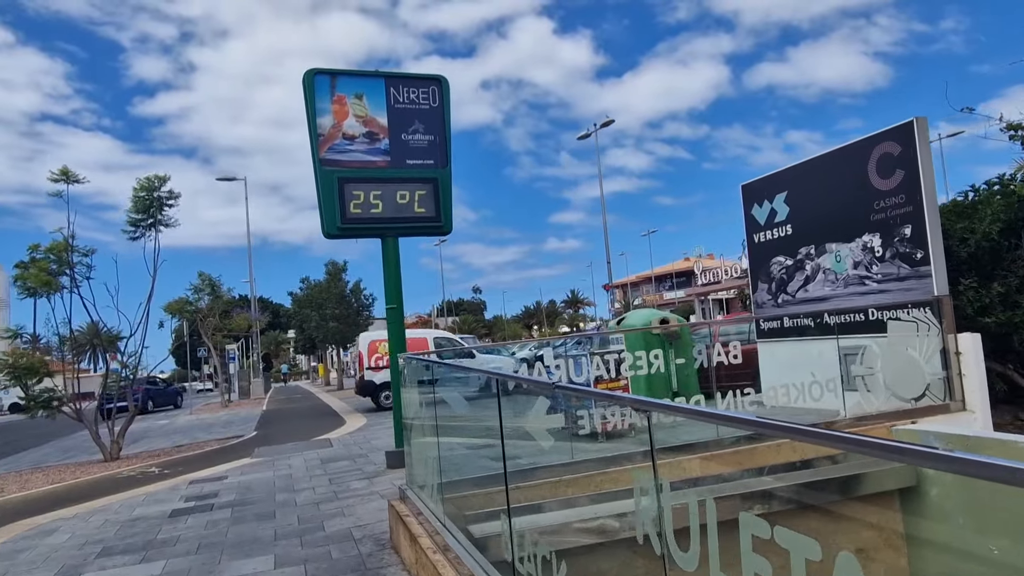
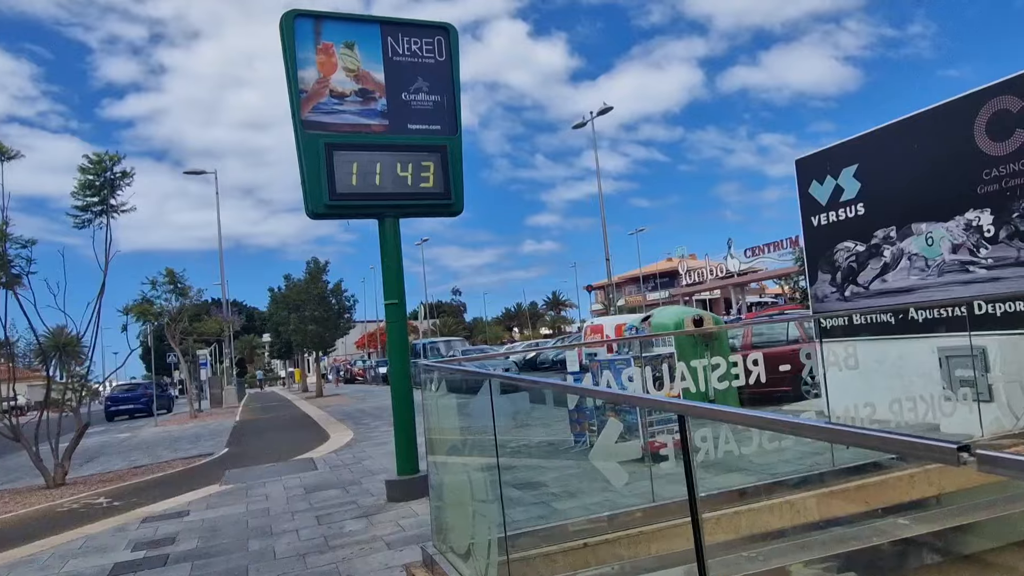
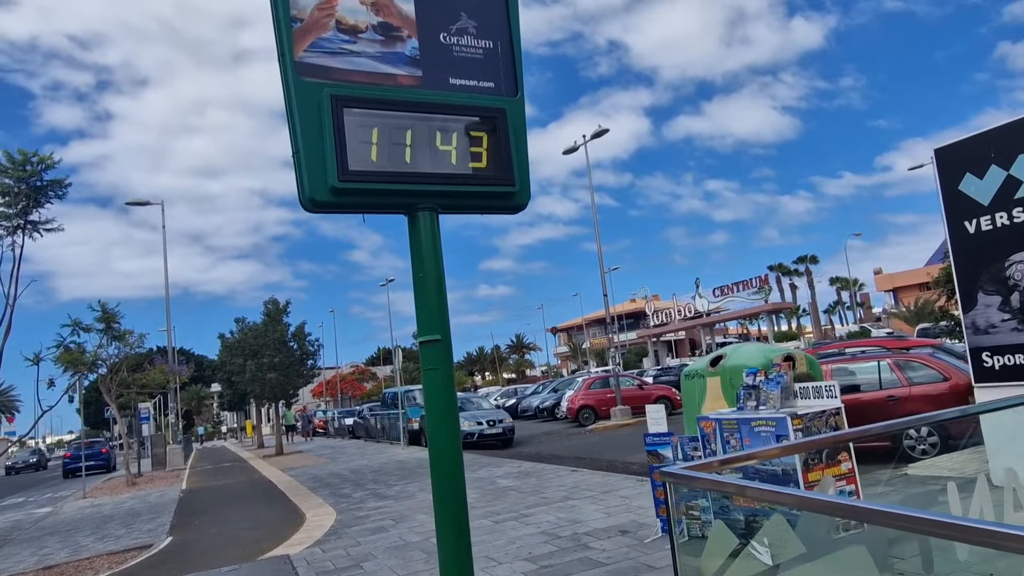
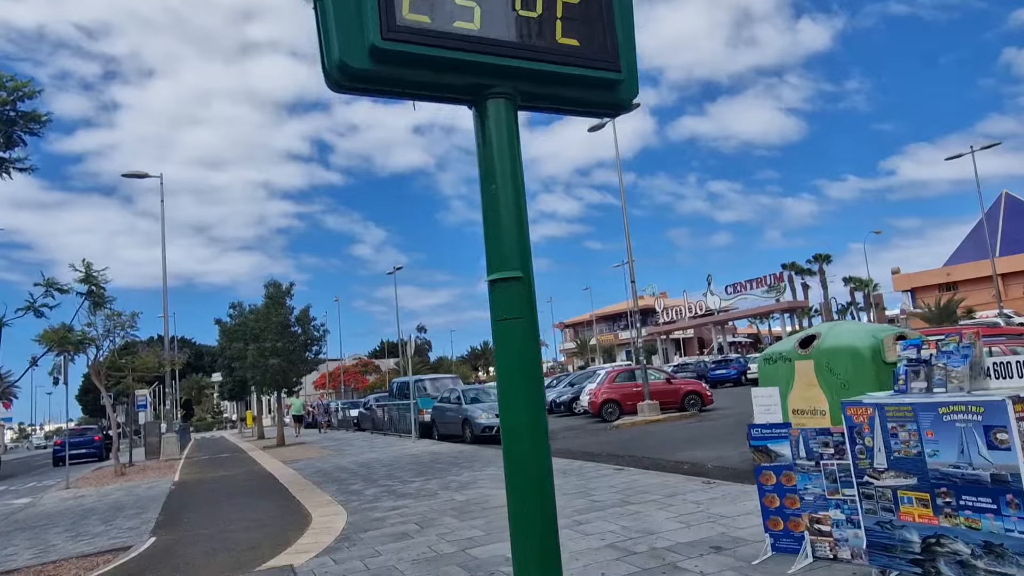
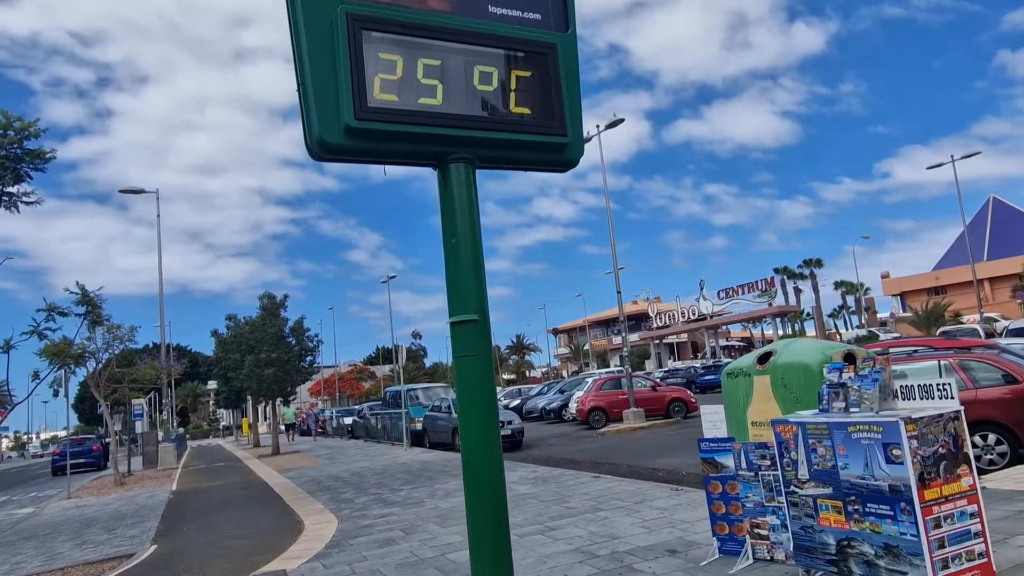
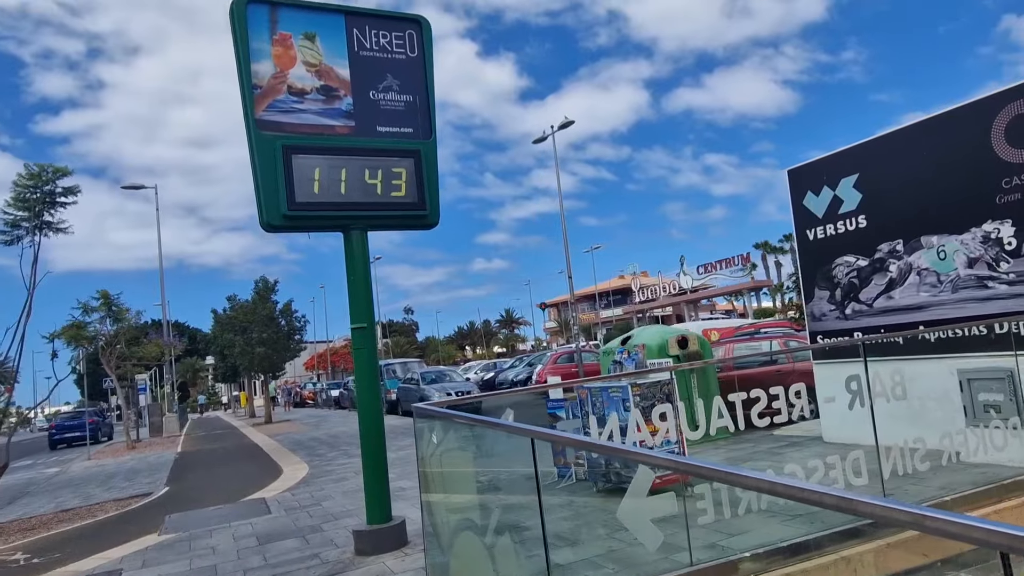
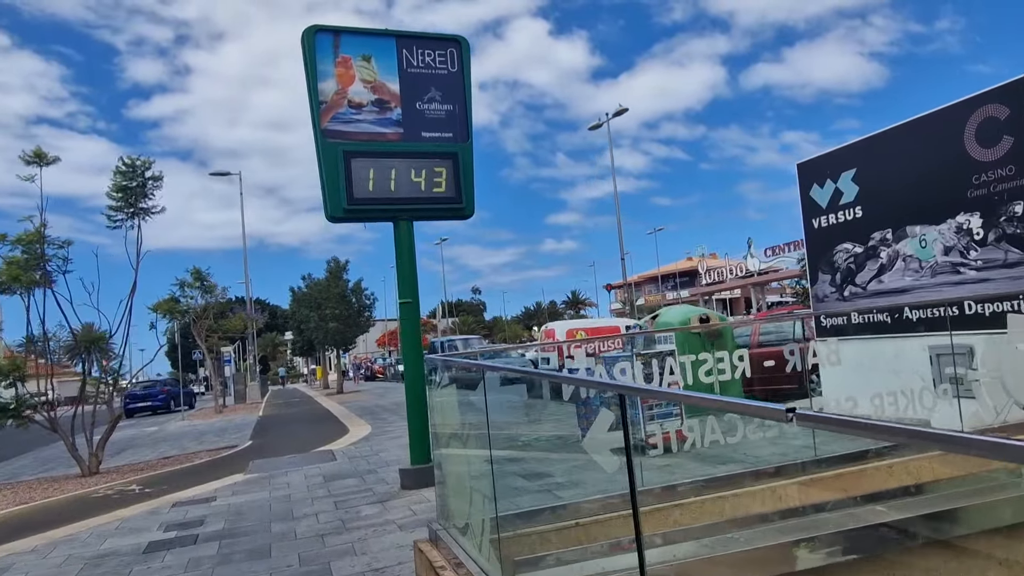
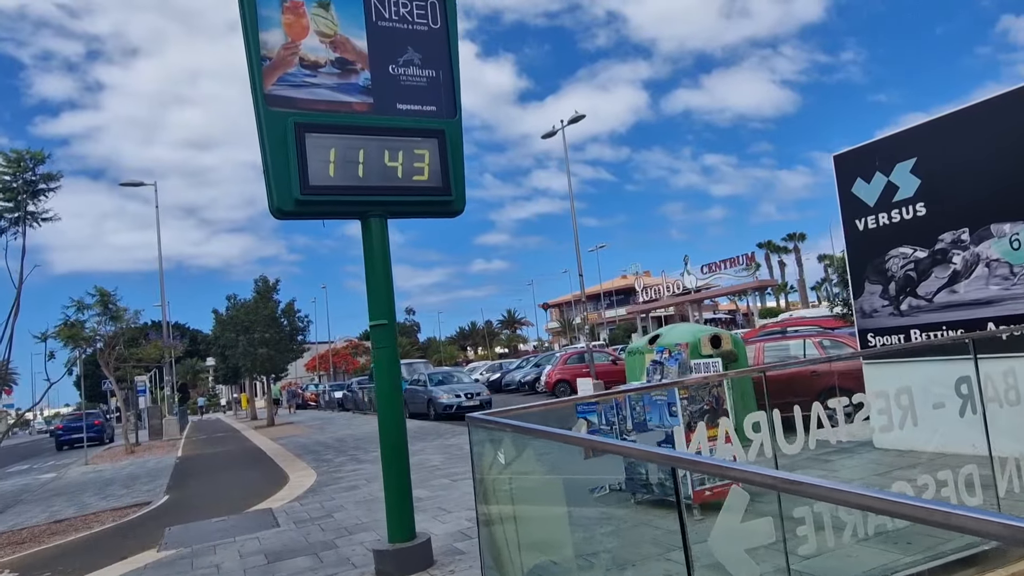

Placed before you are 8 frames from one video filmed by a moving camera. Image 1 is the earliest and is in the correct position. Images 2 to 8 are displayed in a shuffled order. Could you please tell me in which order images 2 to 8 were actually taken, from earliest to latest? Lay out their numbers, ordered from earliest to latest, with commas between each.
7, 2, 6, 8, 3, 5, 4
